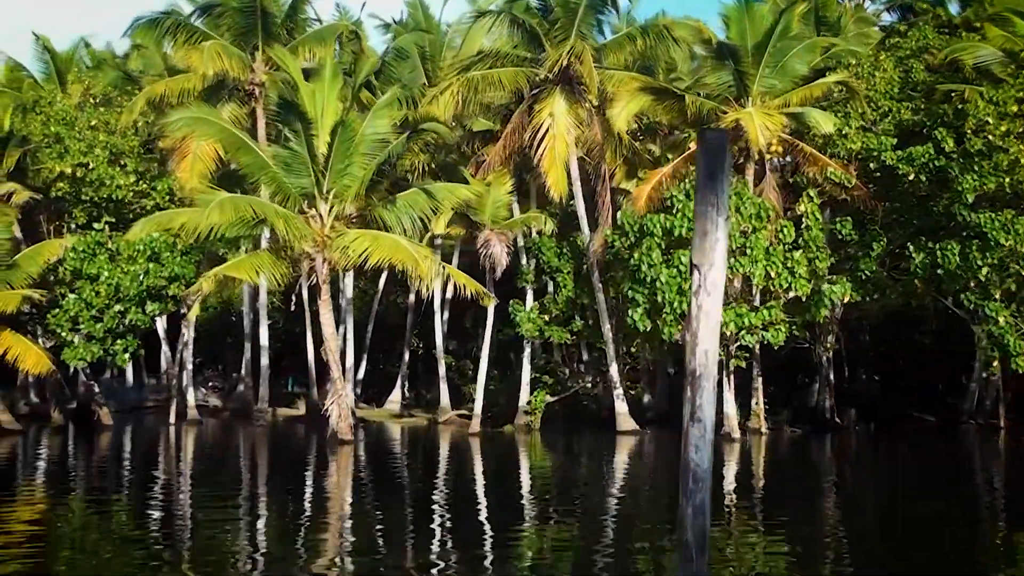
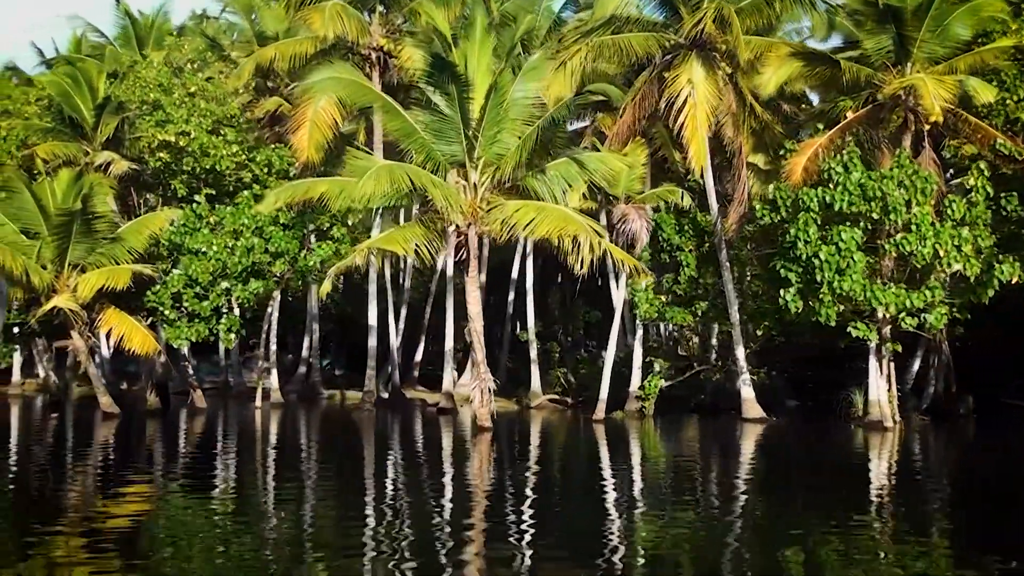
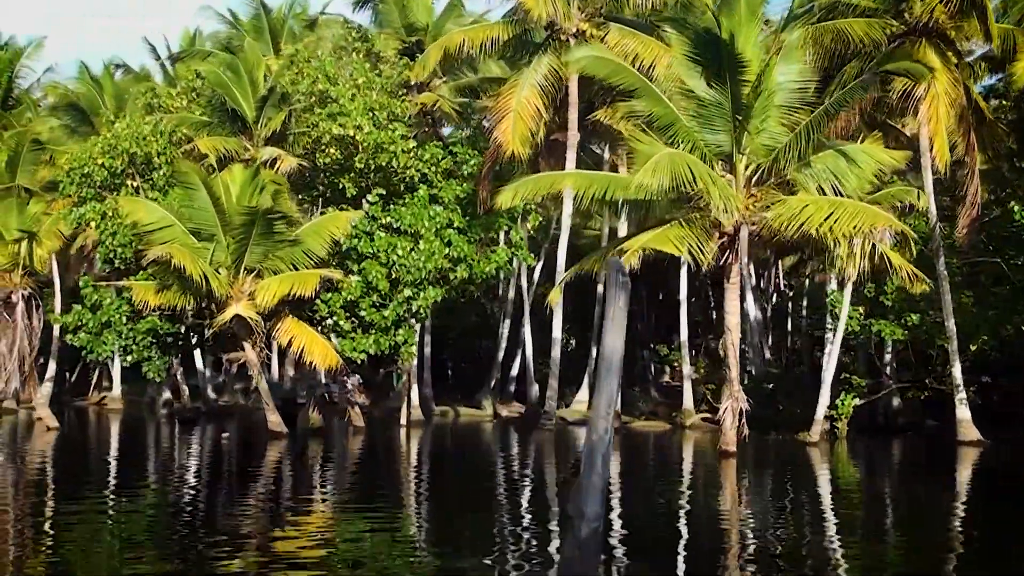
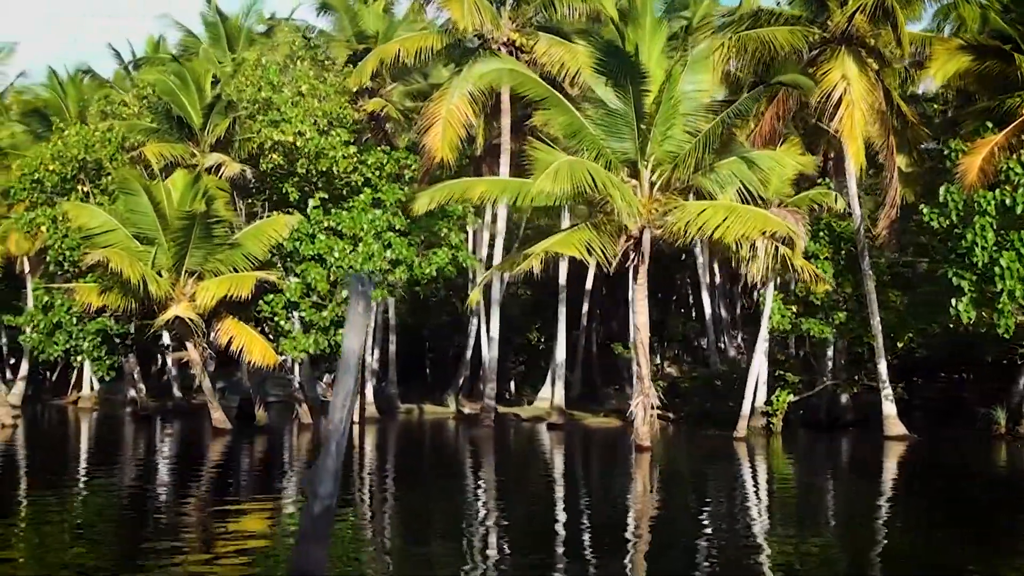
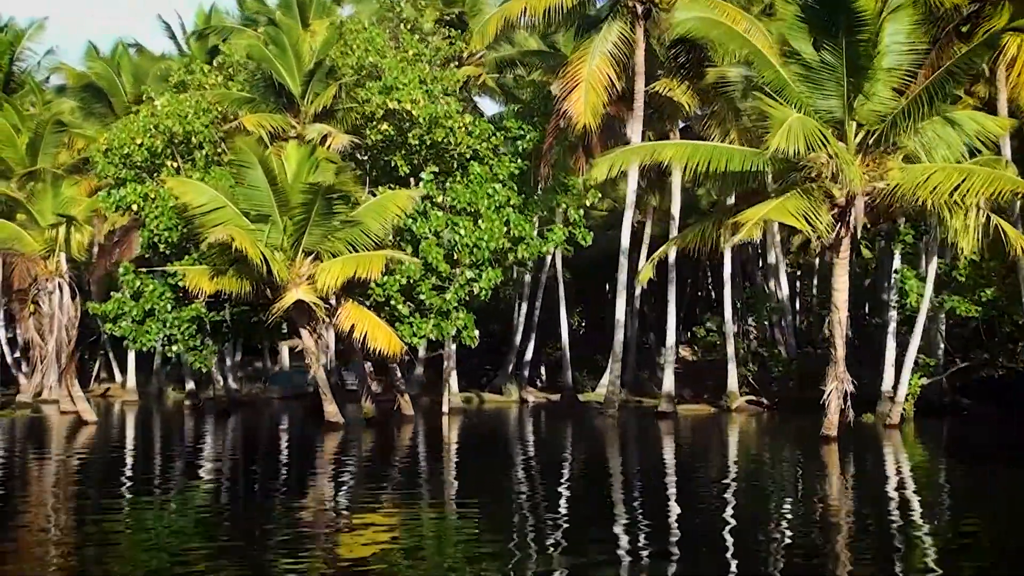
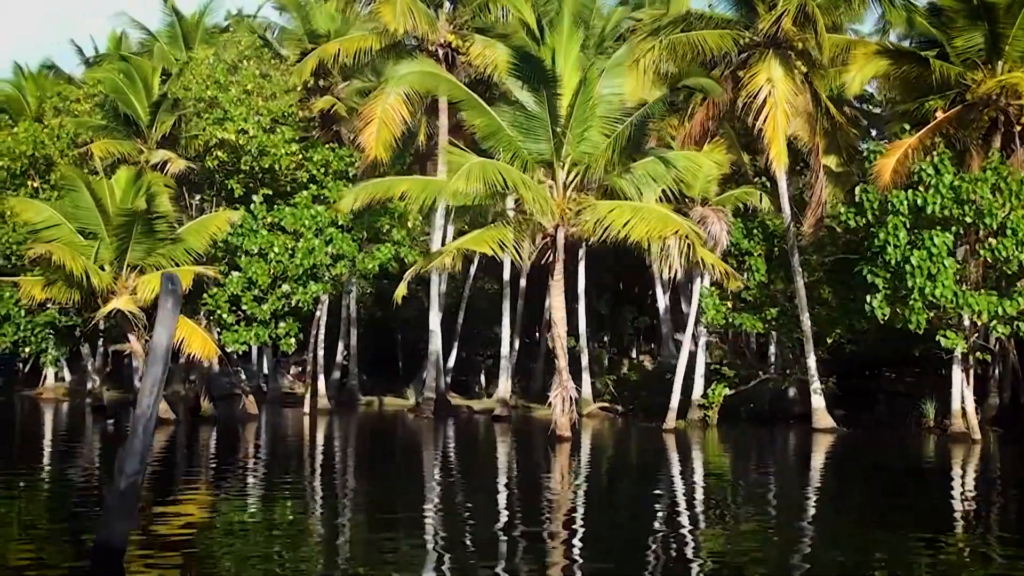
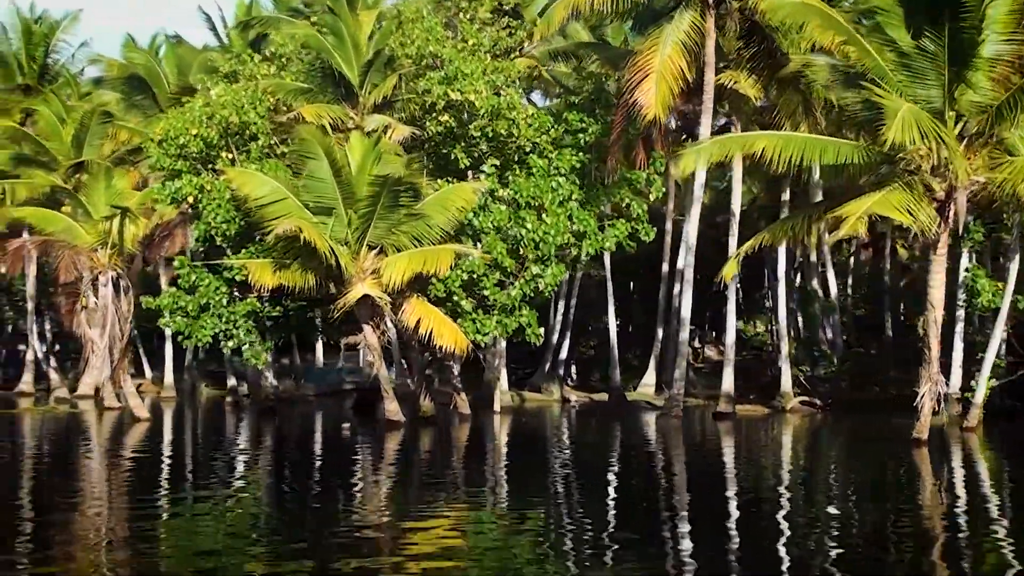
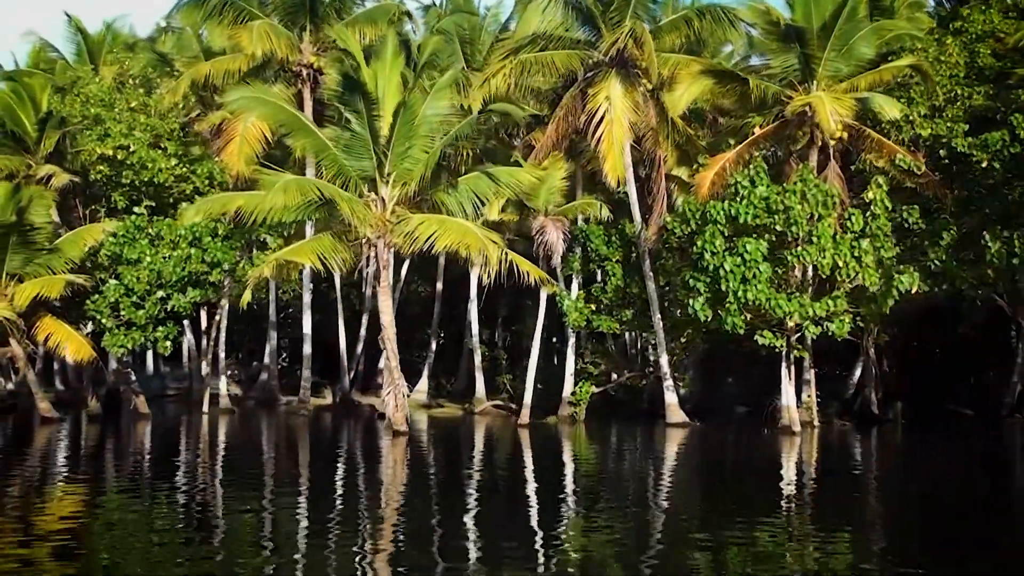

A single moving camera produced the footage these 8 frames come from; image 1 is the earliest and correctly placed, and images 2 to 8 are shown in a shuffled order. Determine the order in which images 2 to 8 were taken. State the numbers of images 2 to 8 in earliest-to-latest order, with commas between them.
8, 2, 6, 4, 3, 5, 7
